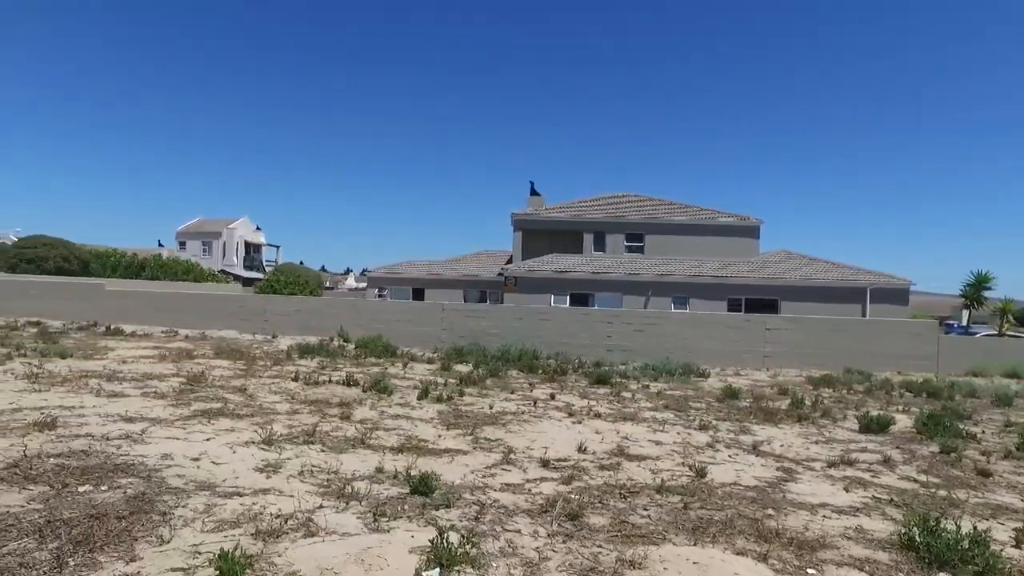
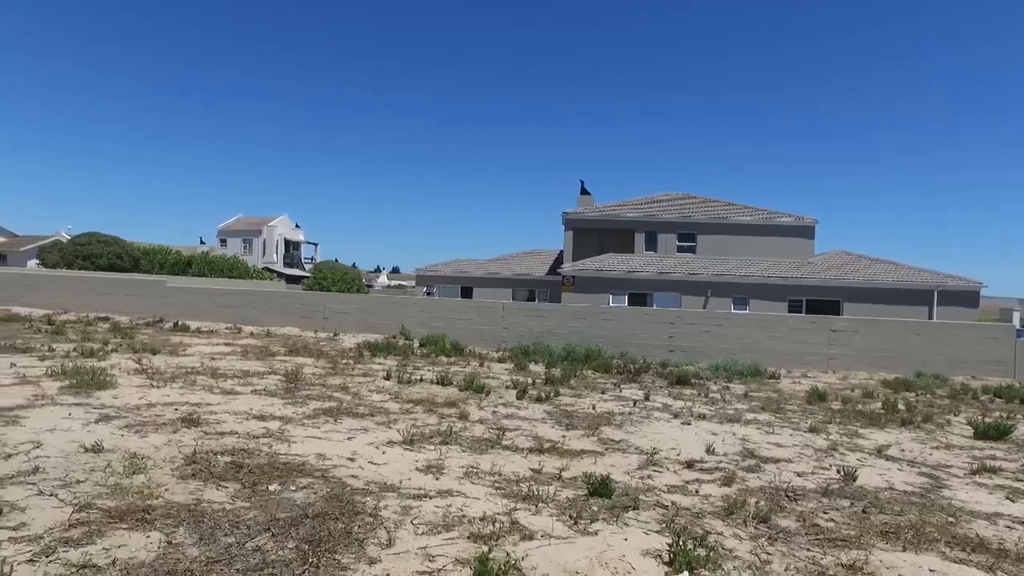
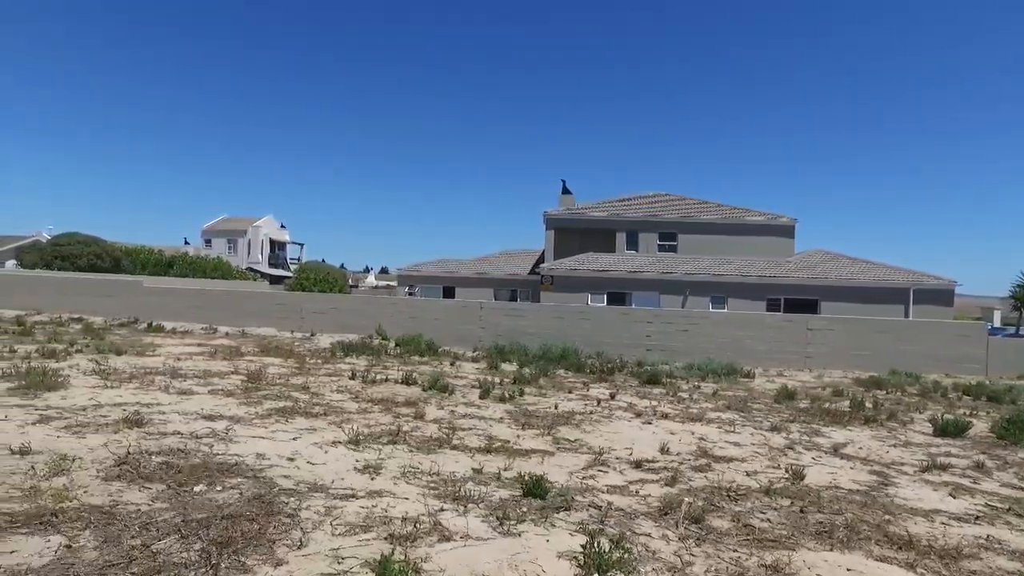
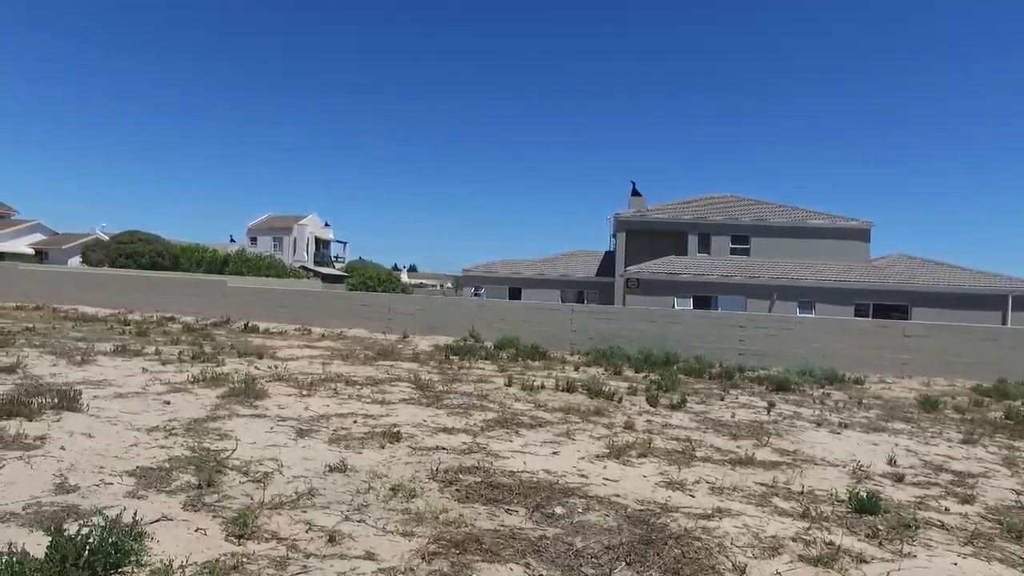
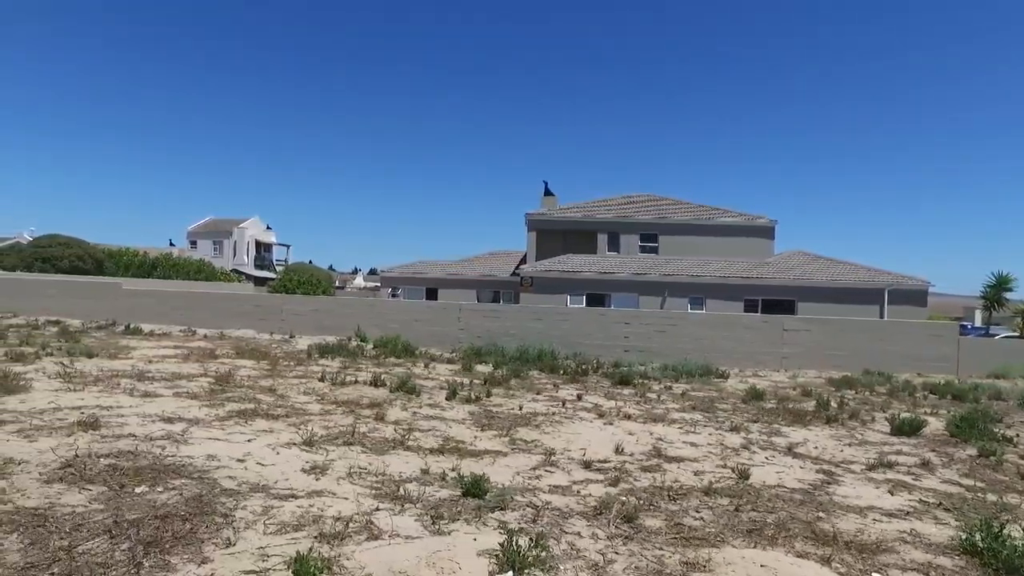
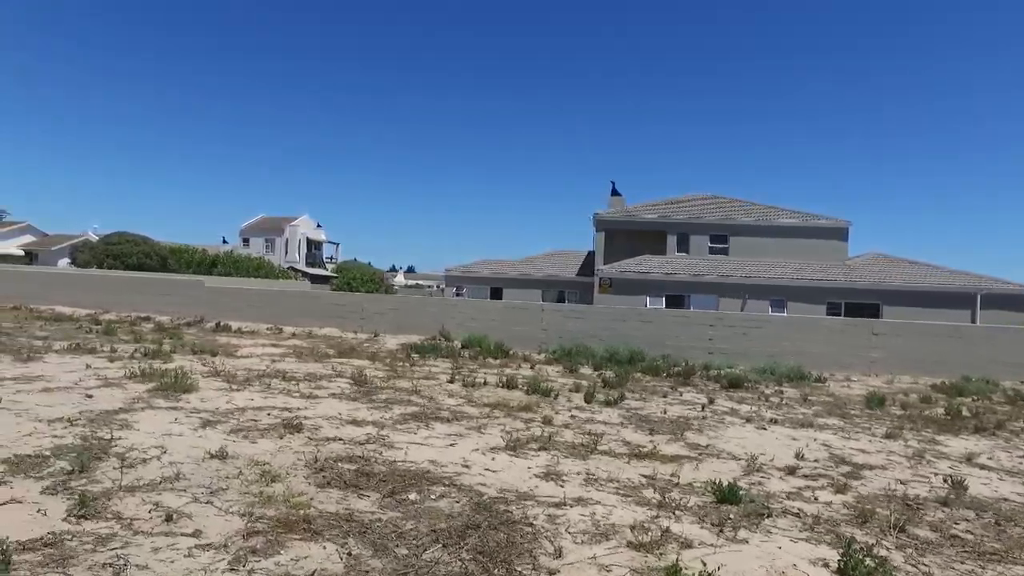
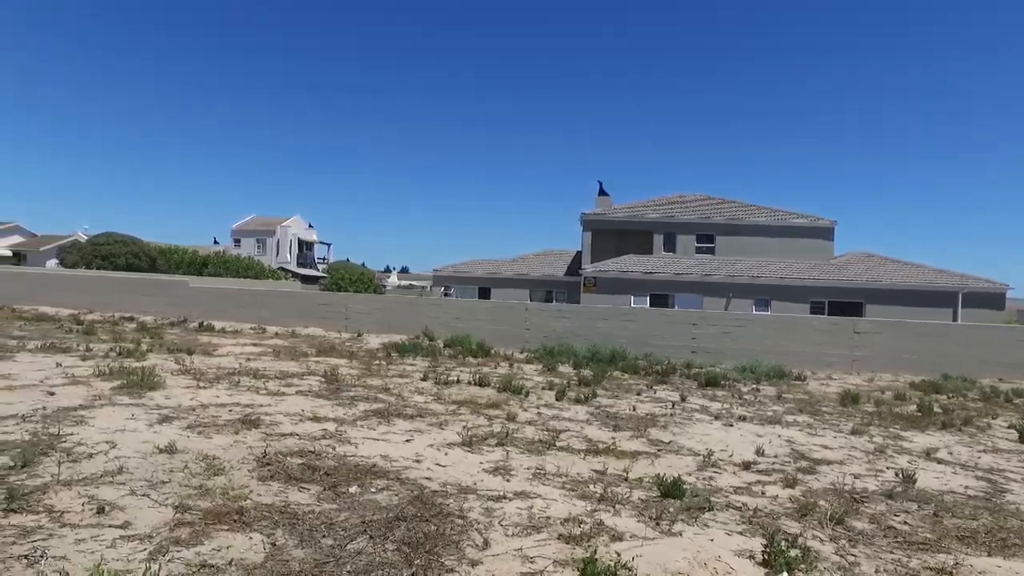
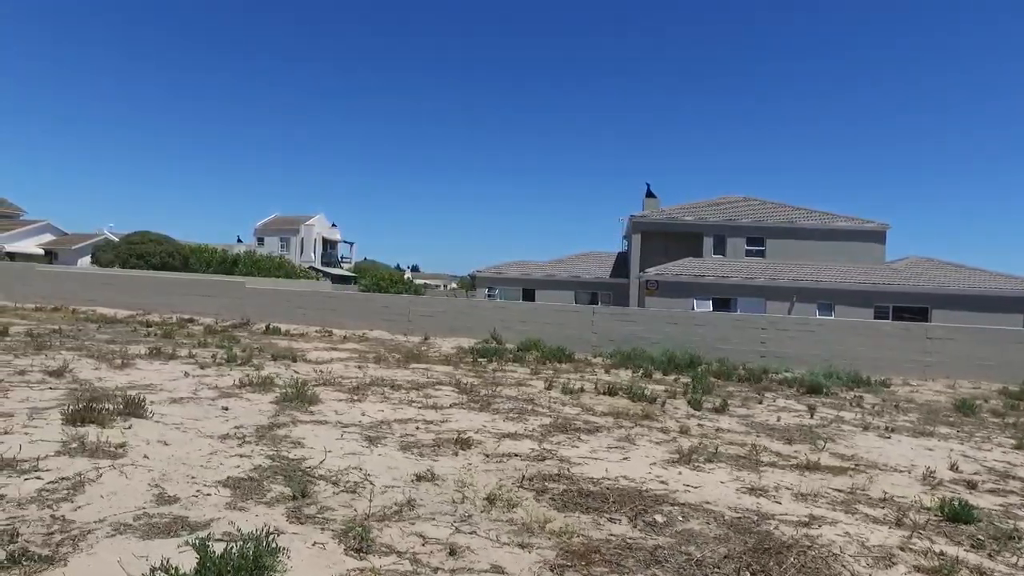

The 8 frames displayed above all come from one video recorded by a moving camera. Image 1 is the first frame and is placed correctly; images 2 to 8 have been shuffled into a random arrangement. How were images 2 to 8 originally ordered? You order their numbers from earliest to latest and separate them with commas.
5, 3, 2, 7, 6, 4, 8
